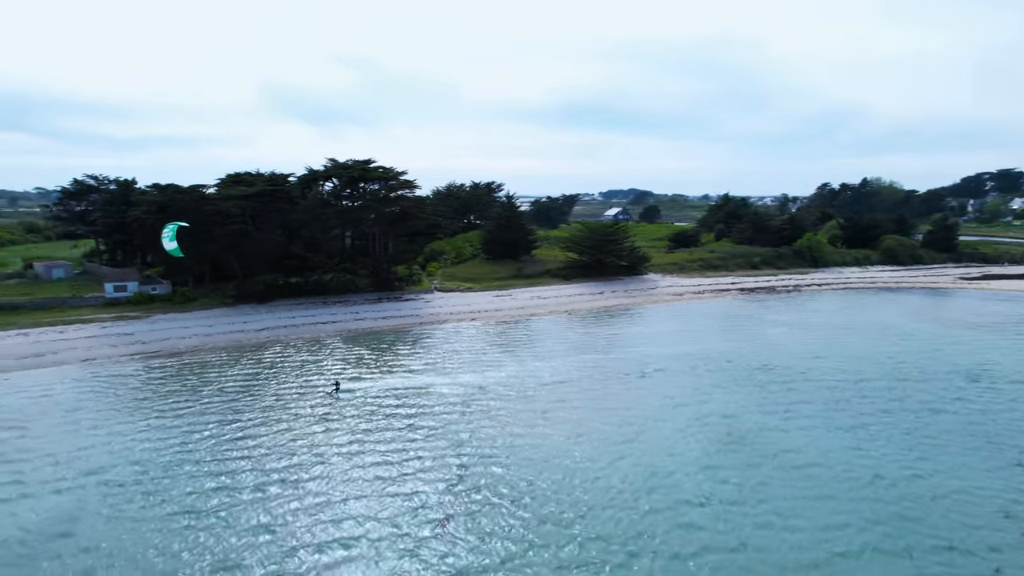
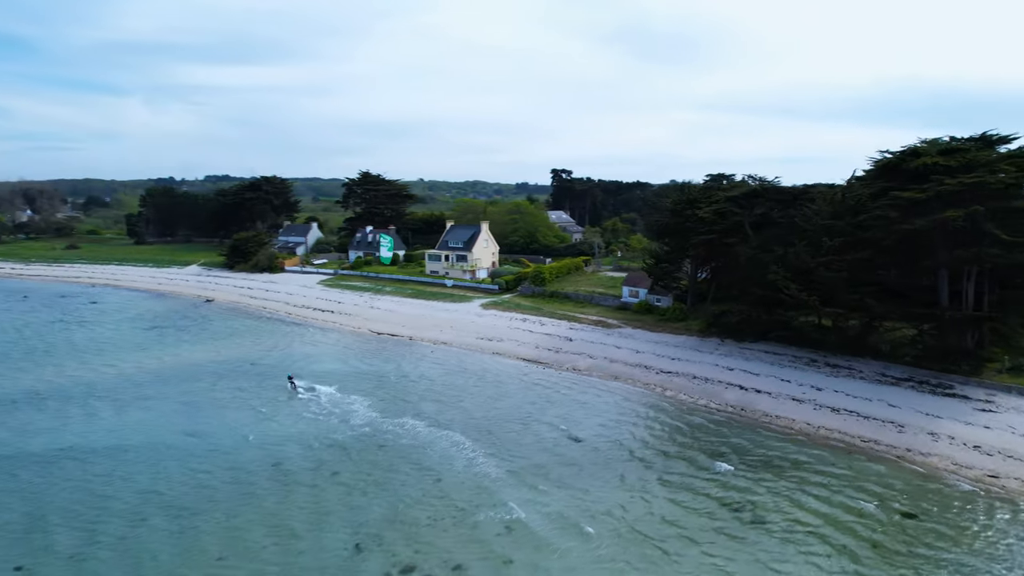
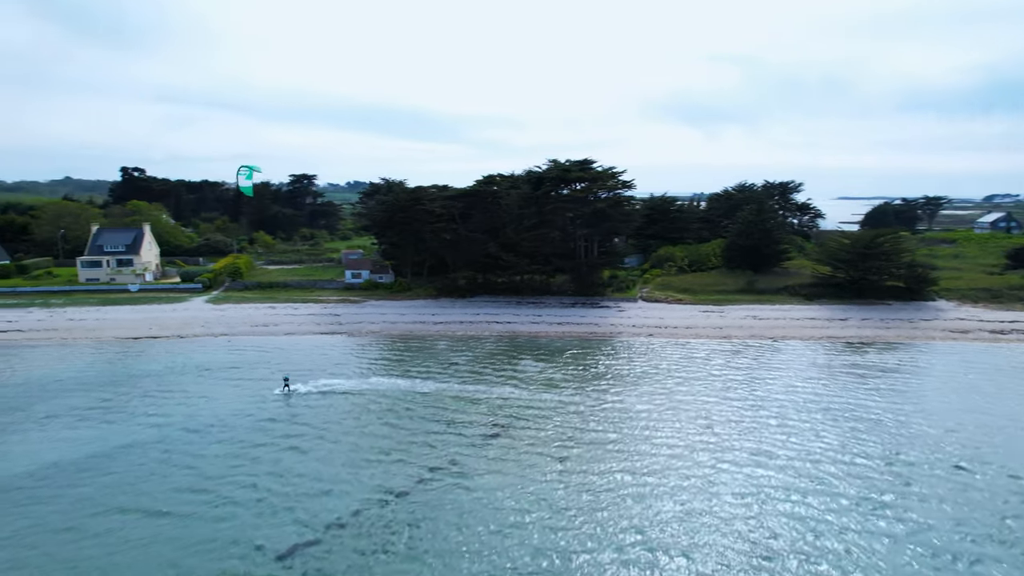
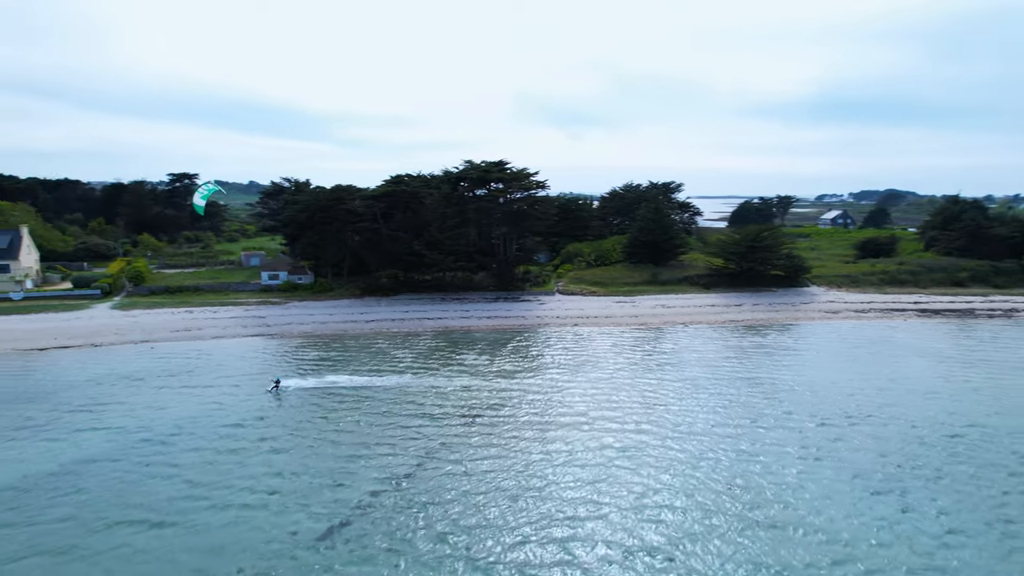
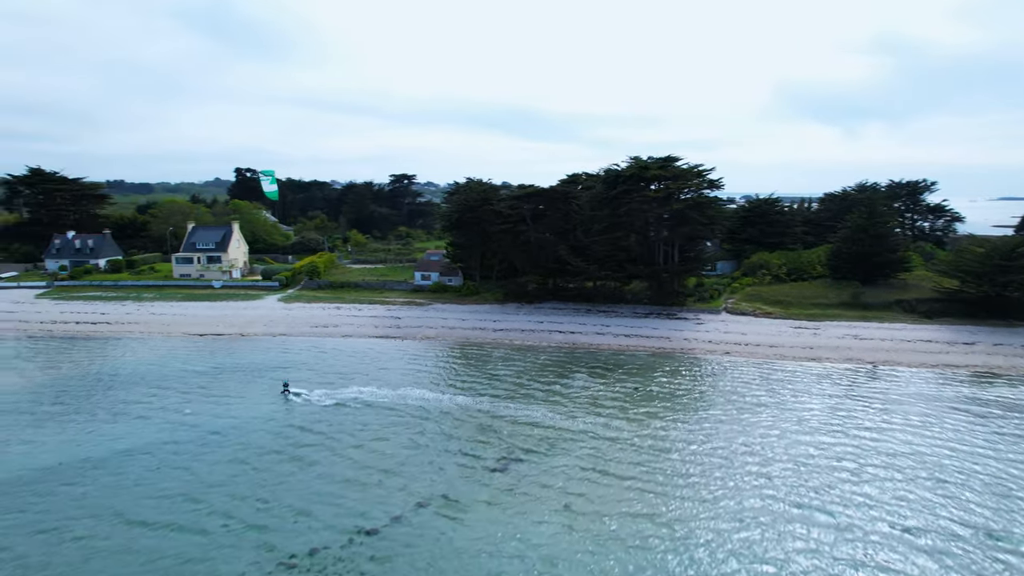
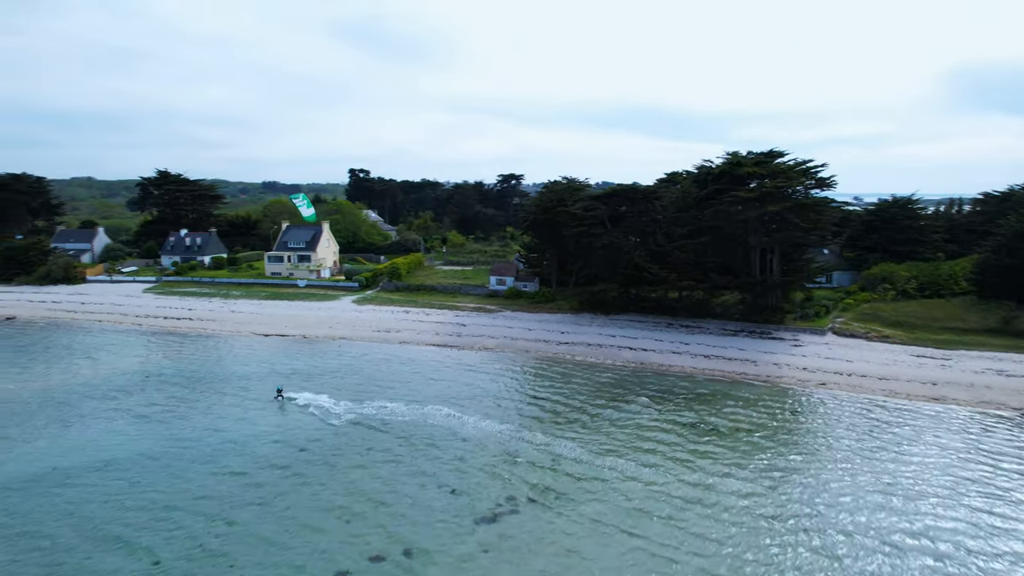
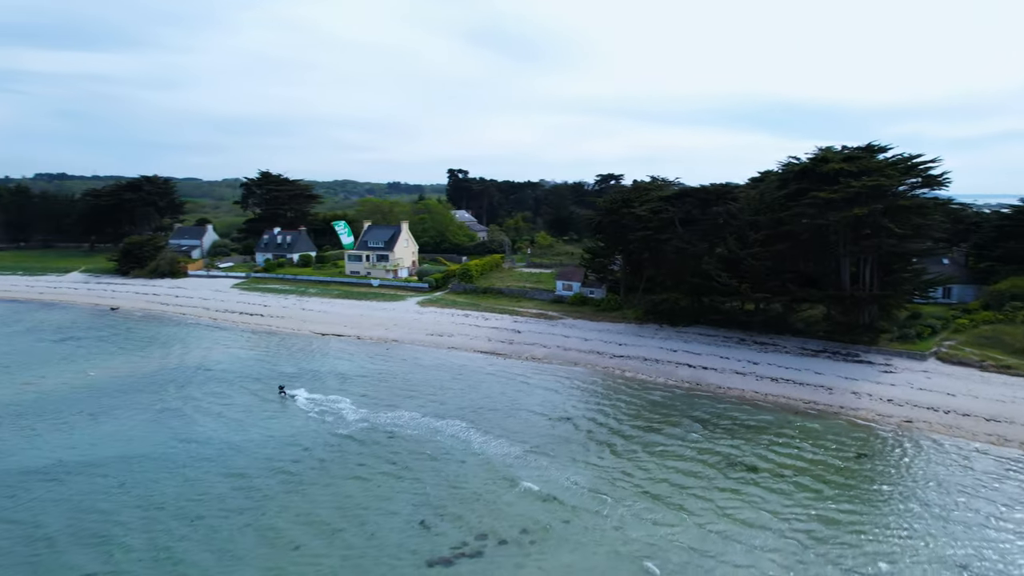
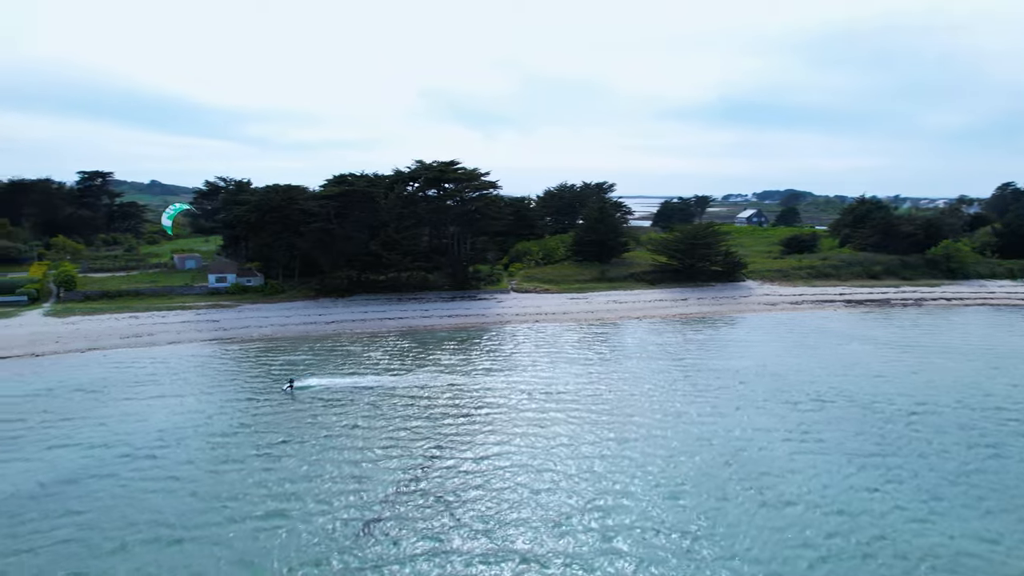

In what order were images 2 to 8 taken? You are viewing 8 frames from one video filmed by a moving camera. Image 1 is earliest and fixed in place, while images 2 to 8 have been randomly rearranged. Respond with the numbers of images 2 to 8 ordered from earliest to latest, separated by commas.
8, 4, 3, 5, 6, 7, 2
